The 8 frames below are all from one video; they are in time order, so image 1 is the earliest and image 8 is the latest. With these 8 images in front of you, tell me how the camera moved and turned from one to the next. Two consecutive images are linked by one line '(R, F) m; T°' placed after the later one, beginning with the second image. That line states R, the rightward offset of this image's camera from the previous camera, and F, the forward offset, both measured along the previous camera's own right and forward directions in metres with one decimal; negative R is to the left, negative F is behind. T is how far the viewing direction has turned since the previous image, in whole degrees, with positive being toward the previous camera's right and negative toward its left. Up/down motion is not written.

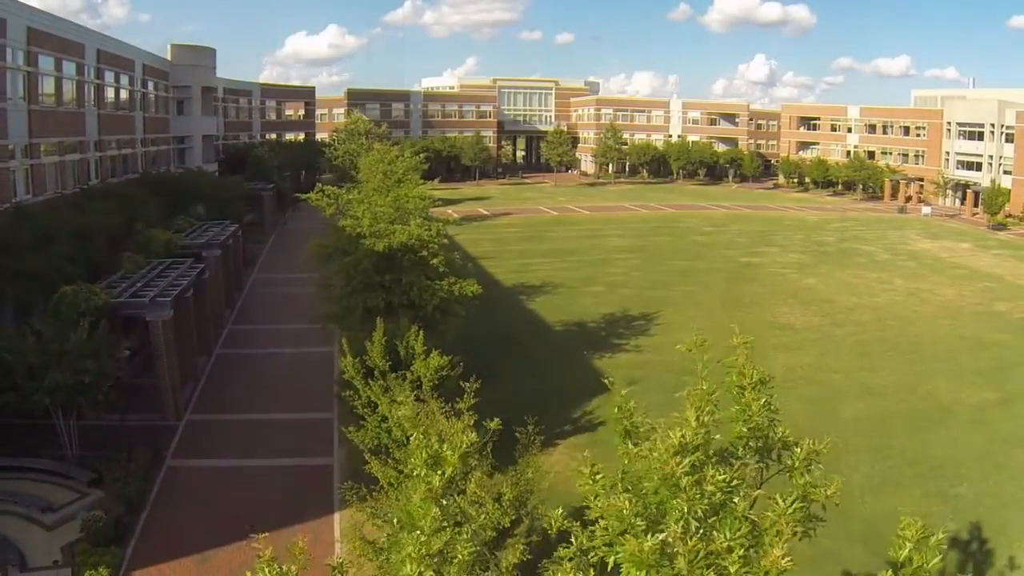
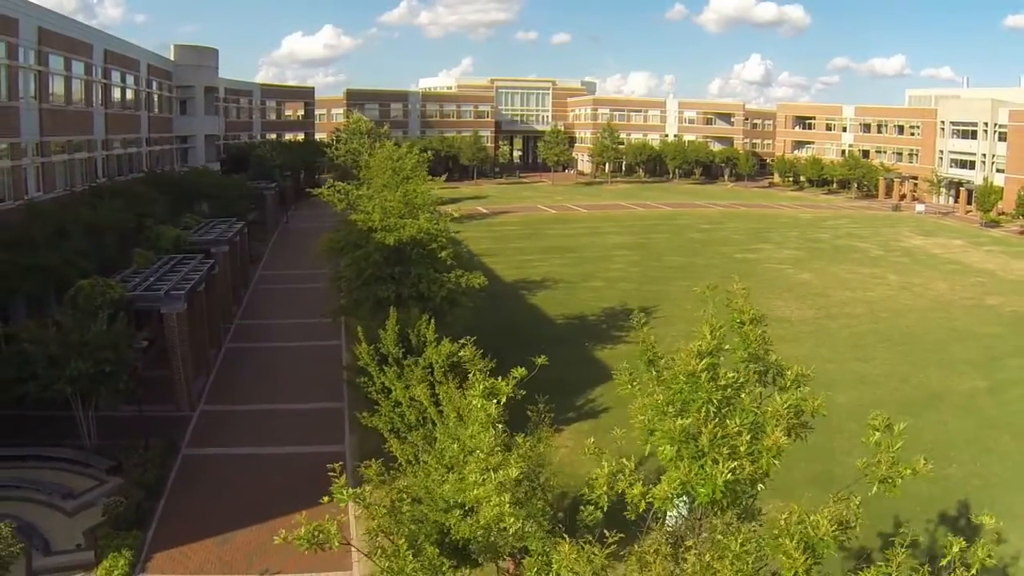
(-0.2, -0.6) m; 0°
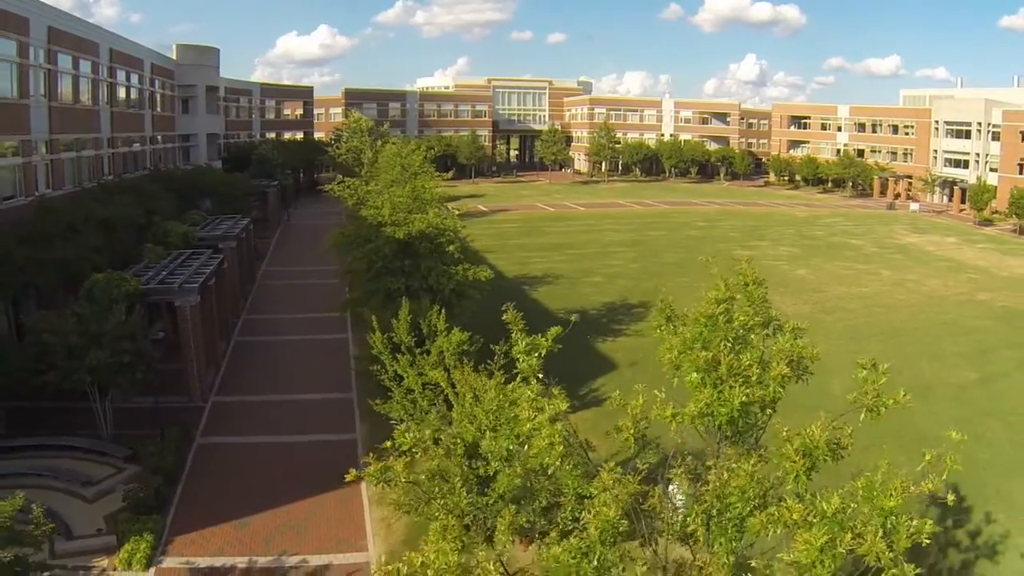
(-0.2, -0.5) m; 0°
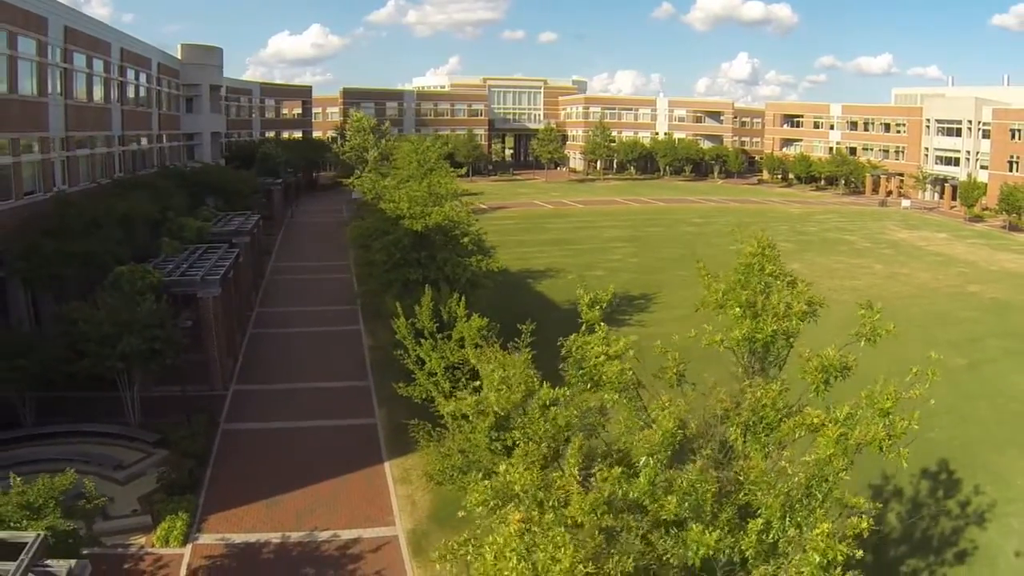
(-0.4, -0.9) m; 0°
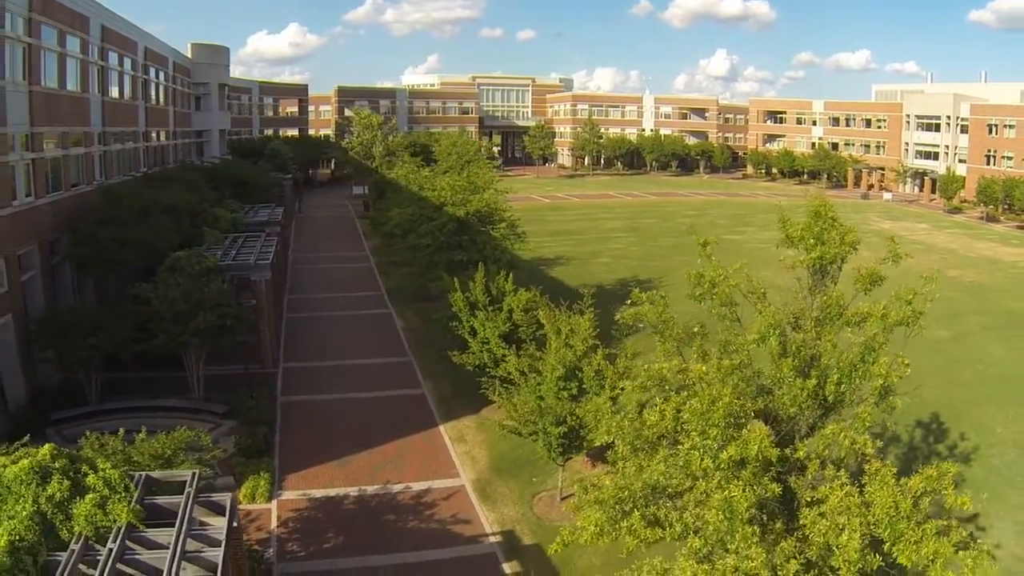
(-1.2, -1.9) m; +1°
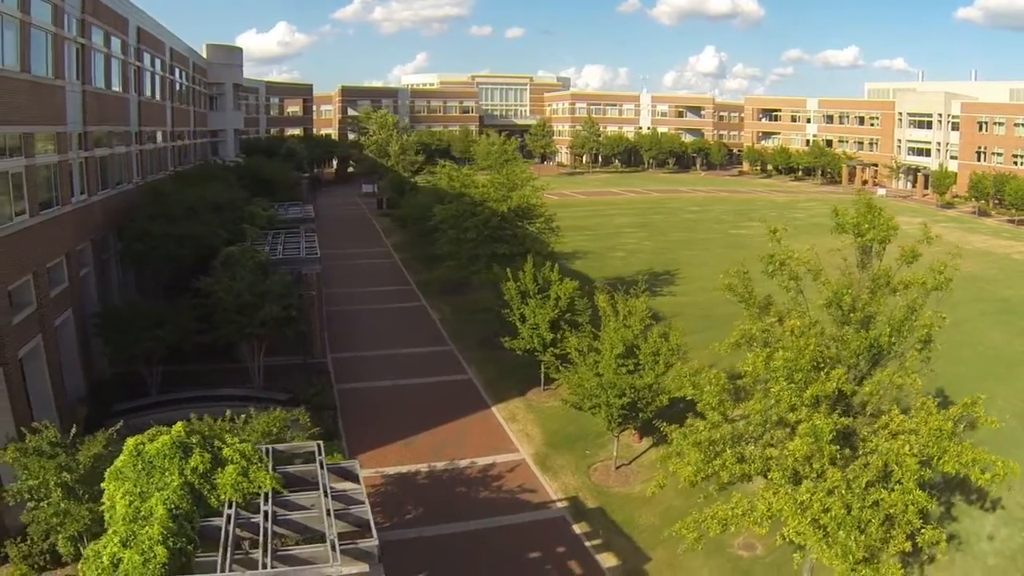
(-1.2, -1.4) m; +1°
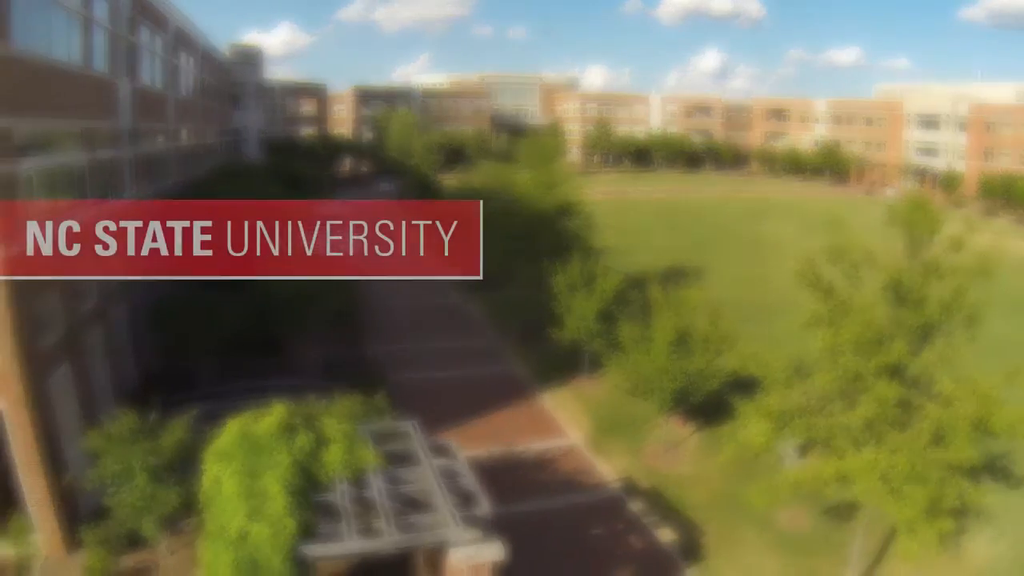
(-1.0, -0.8) m; 0°
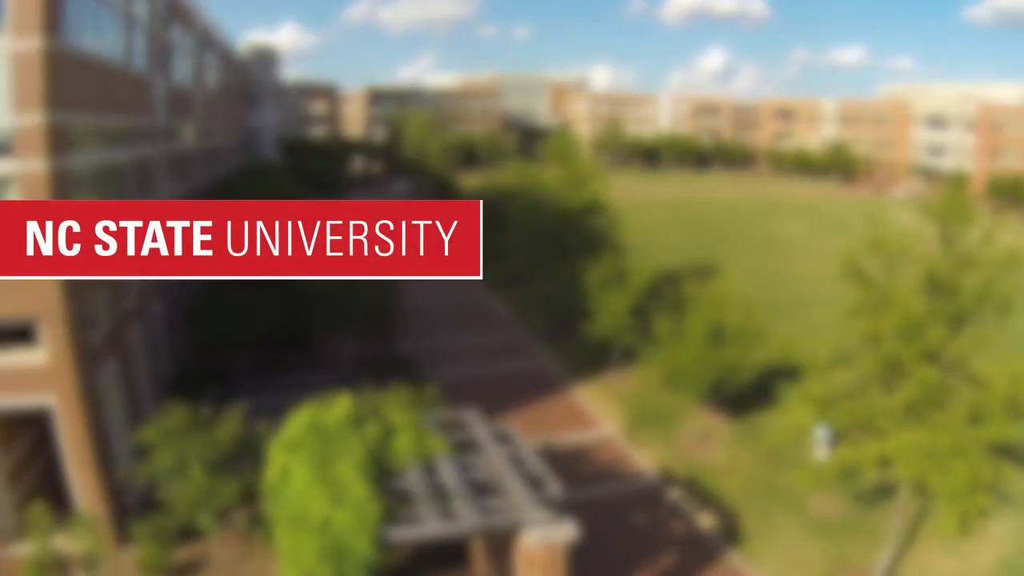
(-0.7, -0.5) m; 0°
